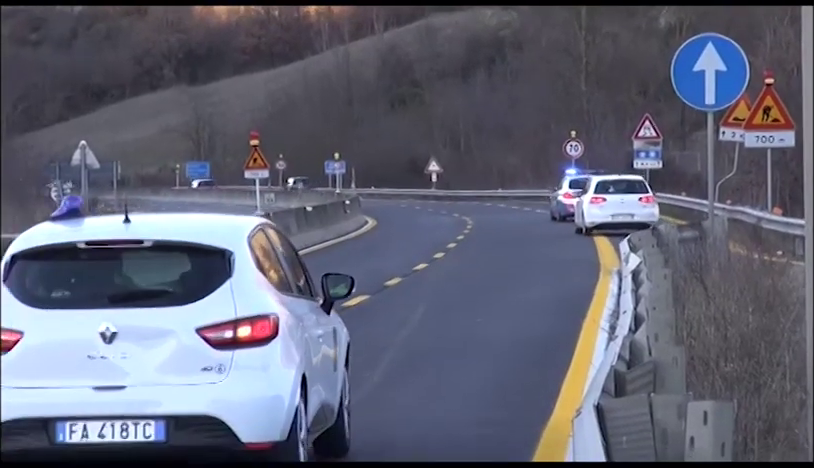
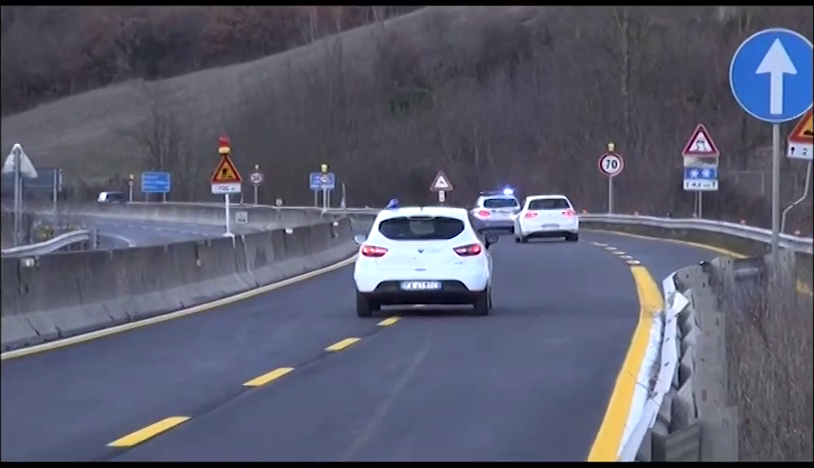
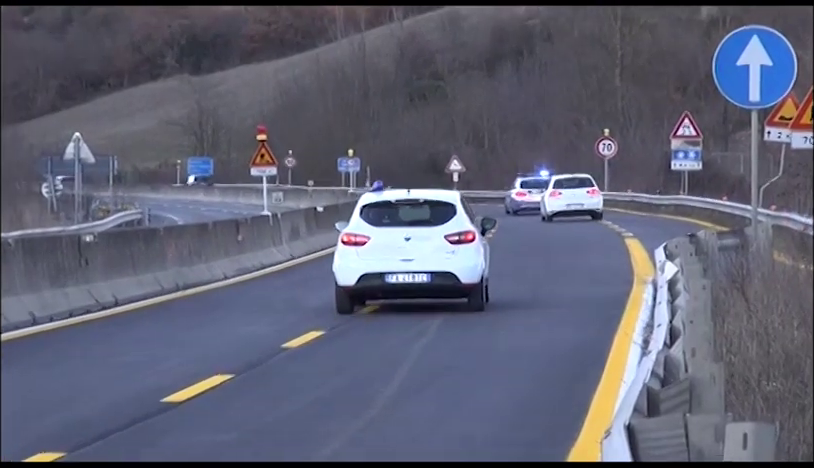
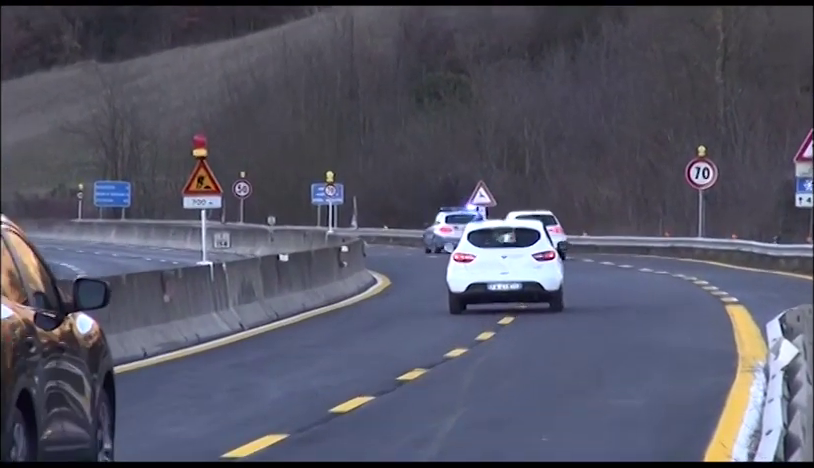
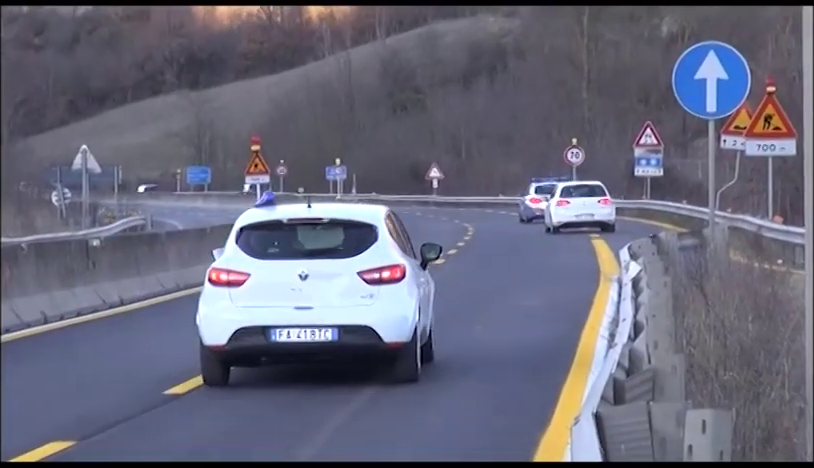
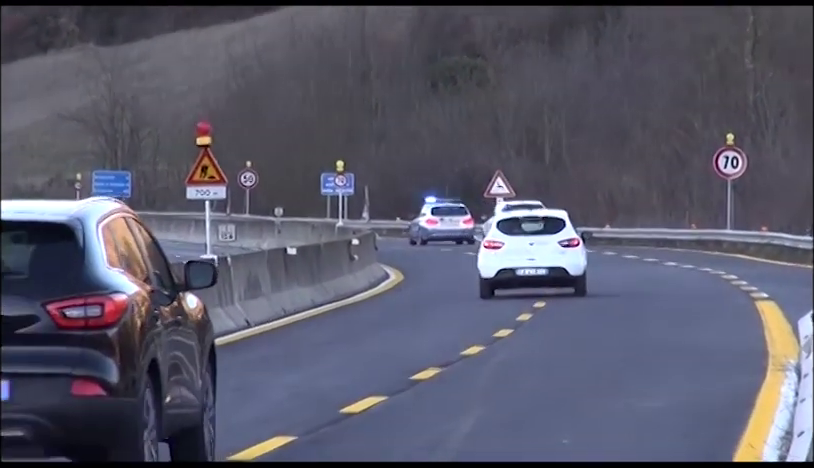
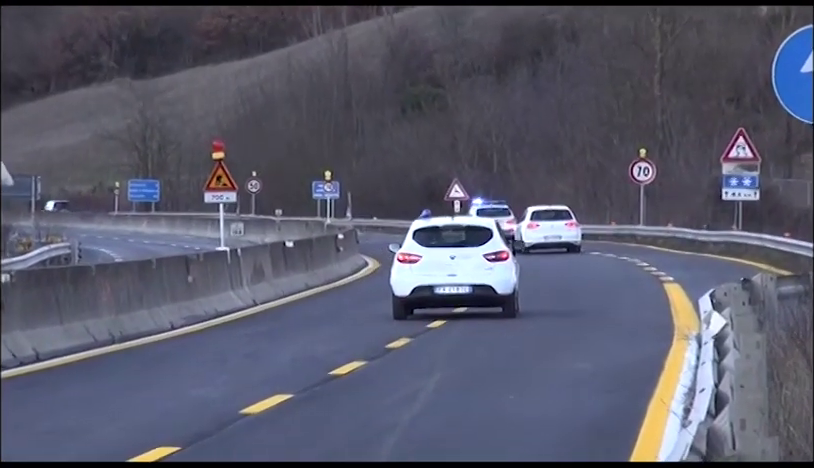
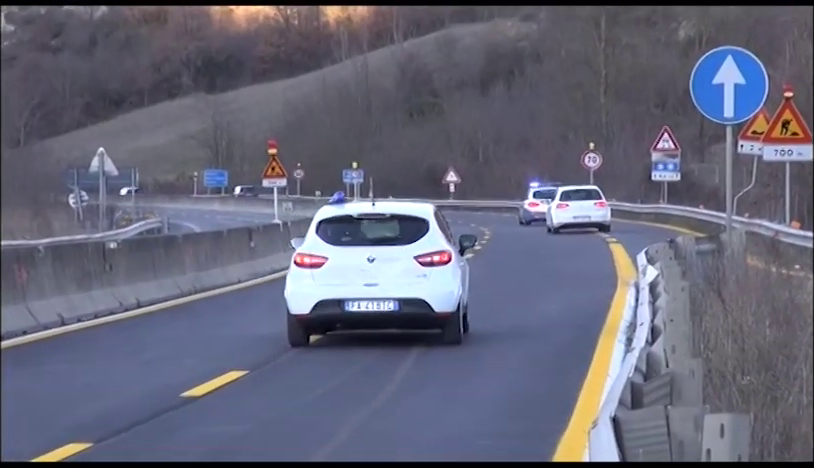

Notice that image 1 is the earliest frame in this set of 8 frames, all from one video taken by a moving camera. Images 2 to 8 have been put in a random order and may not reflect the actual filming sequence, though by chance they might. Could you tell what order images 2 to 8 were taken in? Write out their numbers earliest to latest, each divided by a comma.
5, 8, 3, 2, 7, 4, 6
